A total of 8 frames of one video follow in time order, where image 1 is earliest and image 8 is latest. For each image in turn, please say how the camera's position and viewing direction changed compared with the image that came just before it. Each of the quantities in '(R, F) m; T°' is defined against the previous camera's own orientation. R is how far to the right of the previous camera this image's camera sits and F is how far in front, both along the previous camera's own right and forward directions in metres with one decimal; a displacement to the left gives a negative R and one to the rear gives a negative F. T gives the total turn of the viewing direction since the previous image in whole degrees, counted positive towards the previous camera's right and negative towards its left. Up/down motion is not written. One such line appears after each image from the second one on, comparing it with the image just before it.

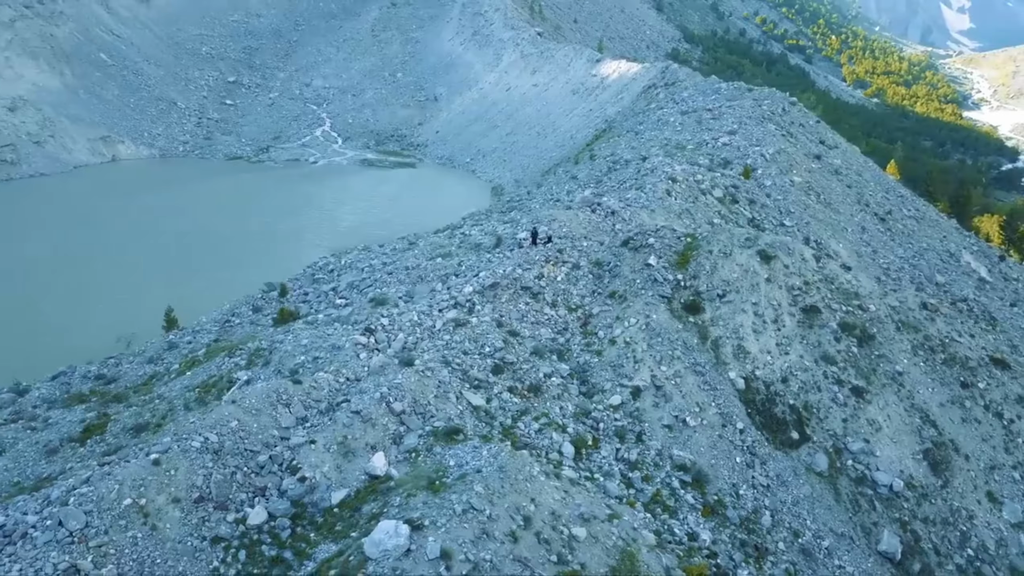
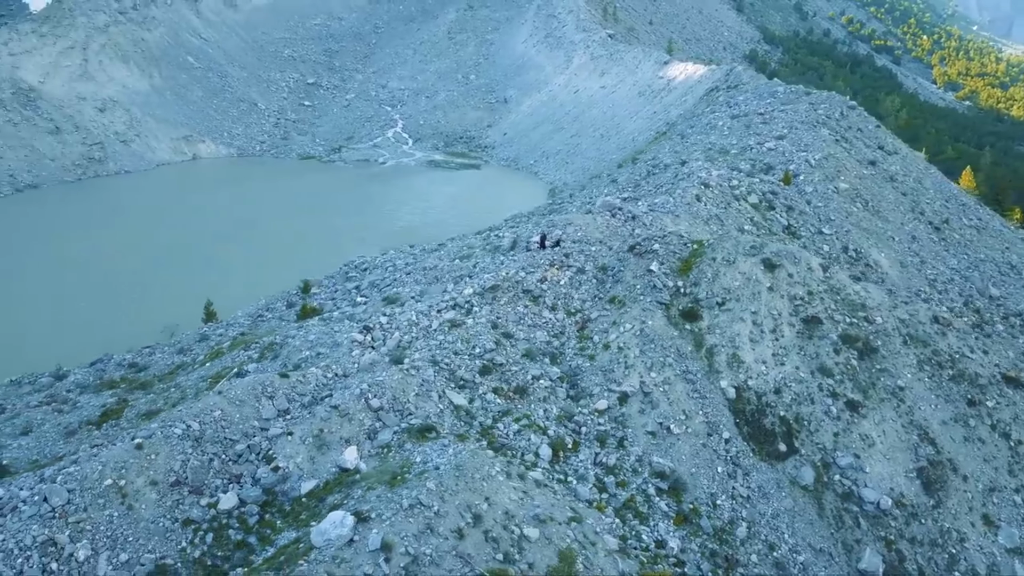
(+1.8, -0.2) m; -5°
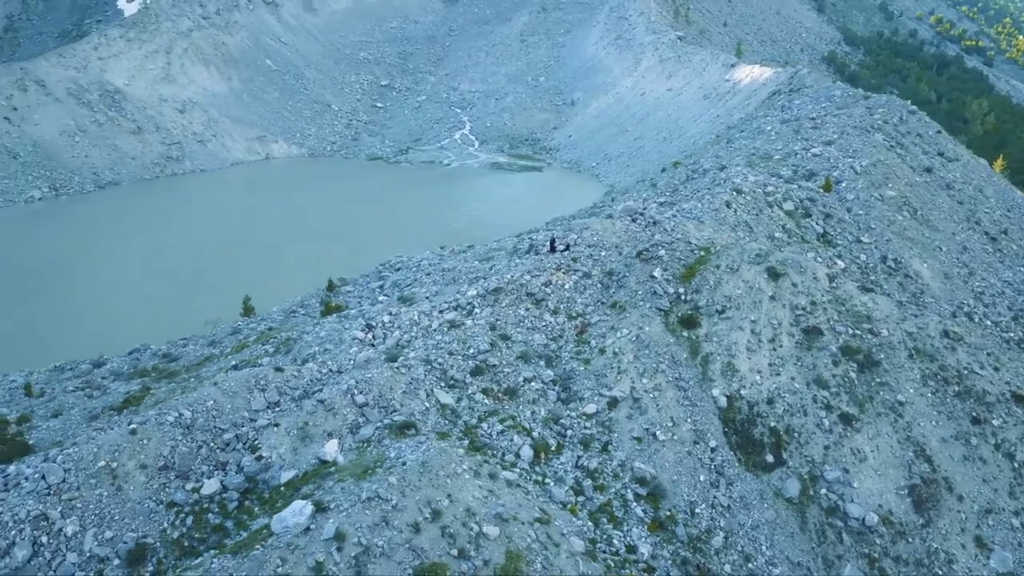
(+1.7, -0.2) m; -5°
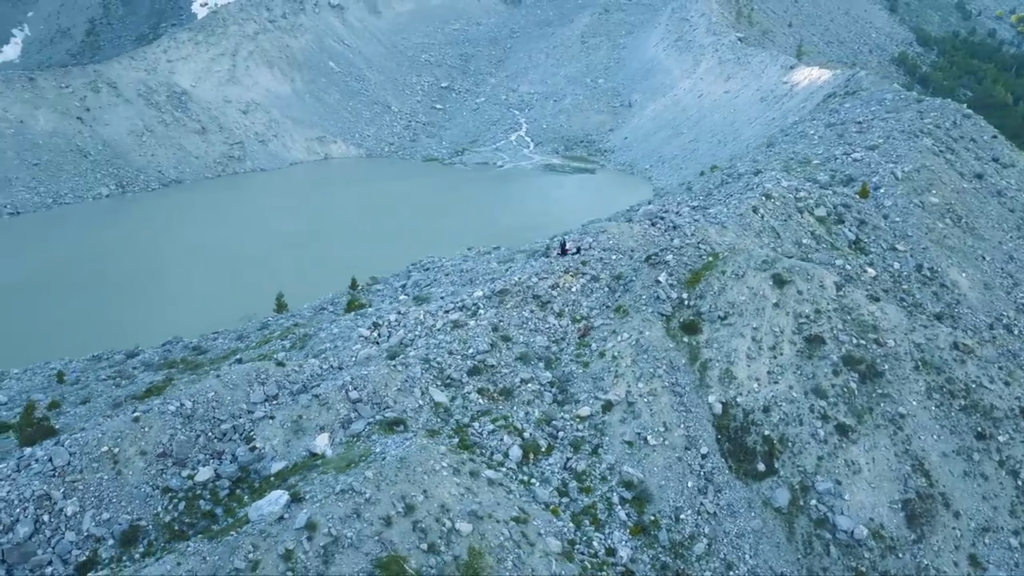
(+1.4, -0.2) m; -4°
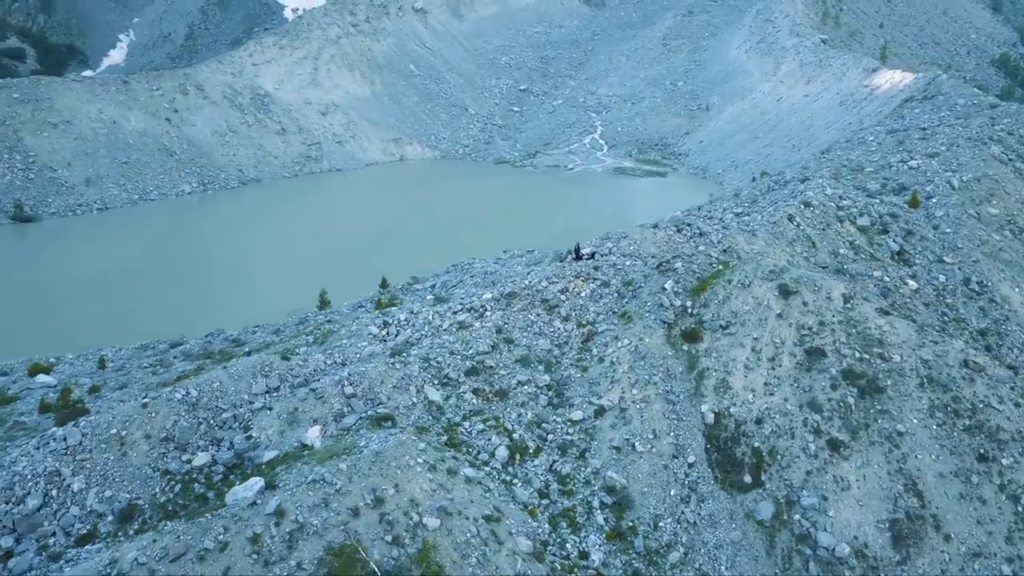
(+1.8, -0.2) m; -6°
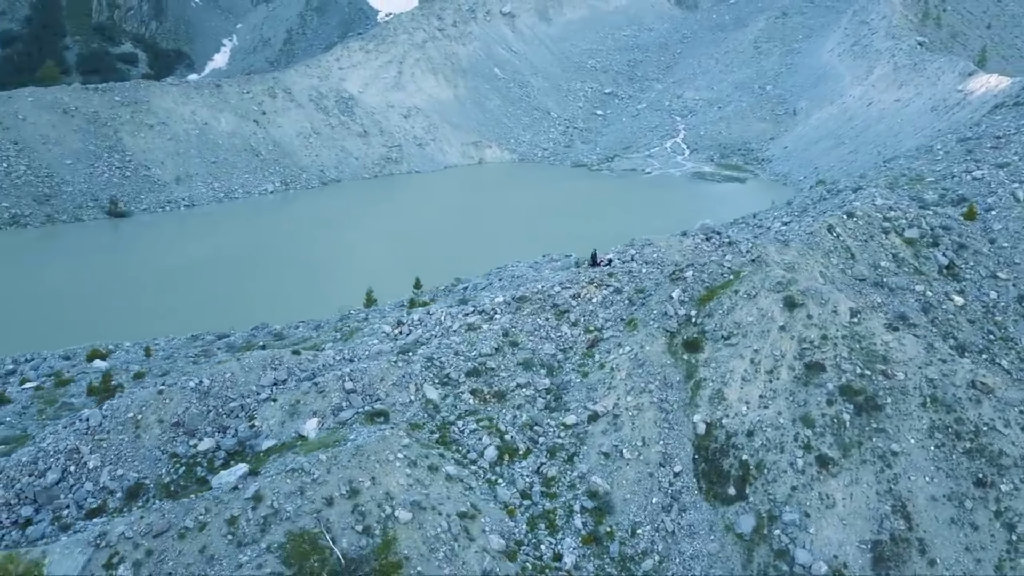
(+1.9, -0.3) m; -6°
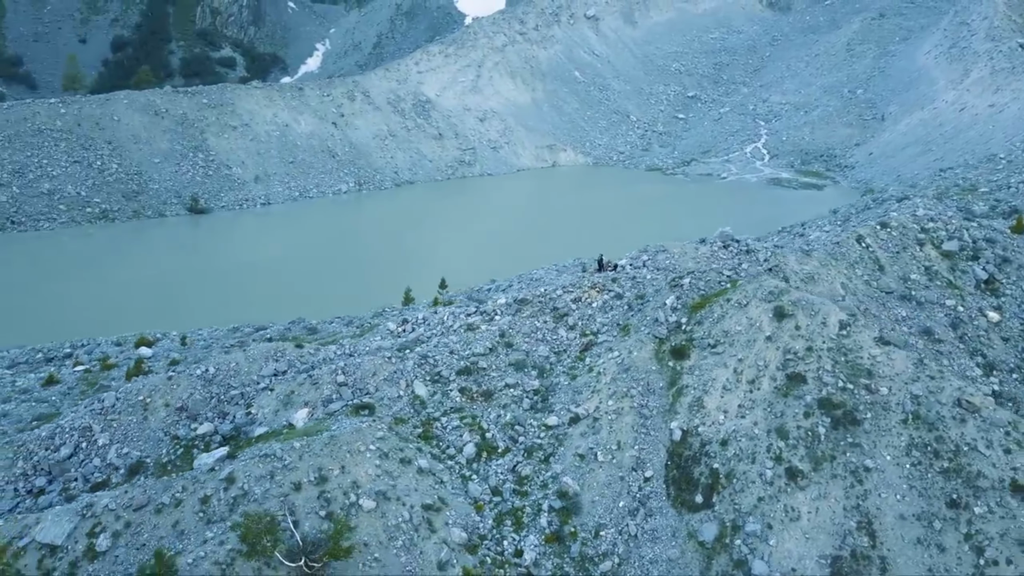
(+2.2, -0.3) m; -6°
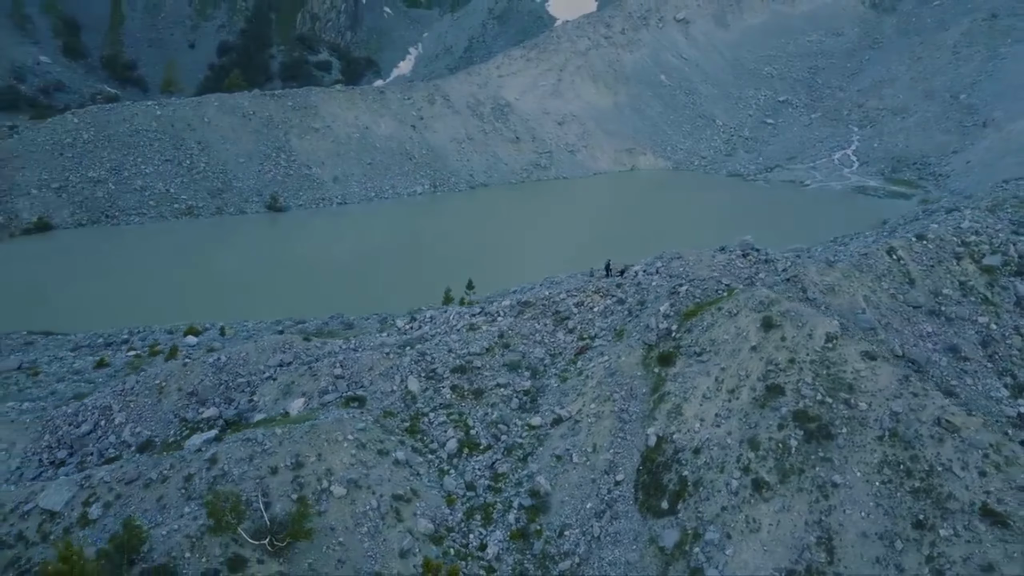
(+2.3, -0.3) m; -6°
